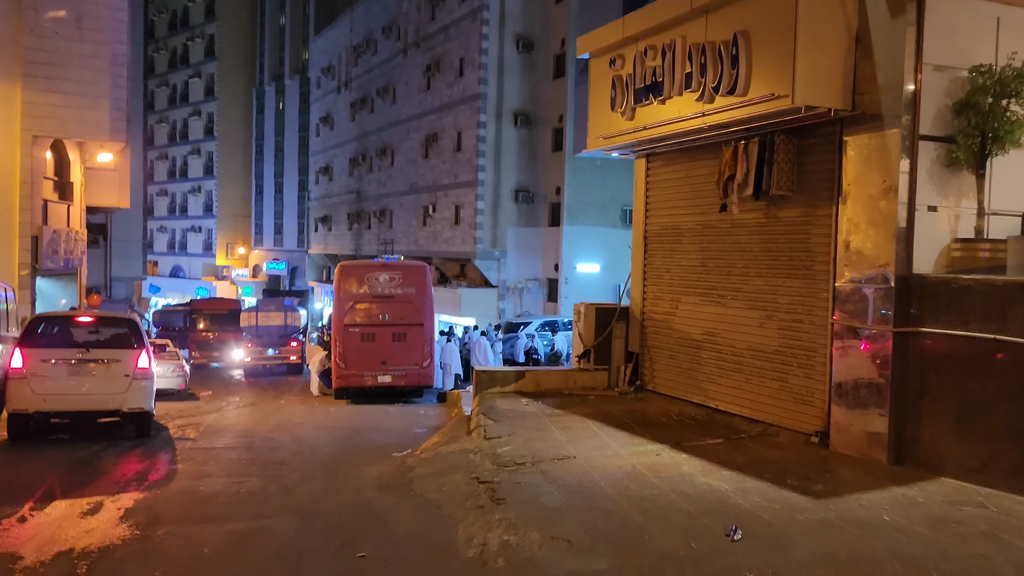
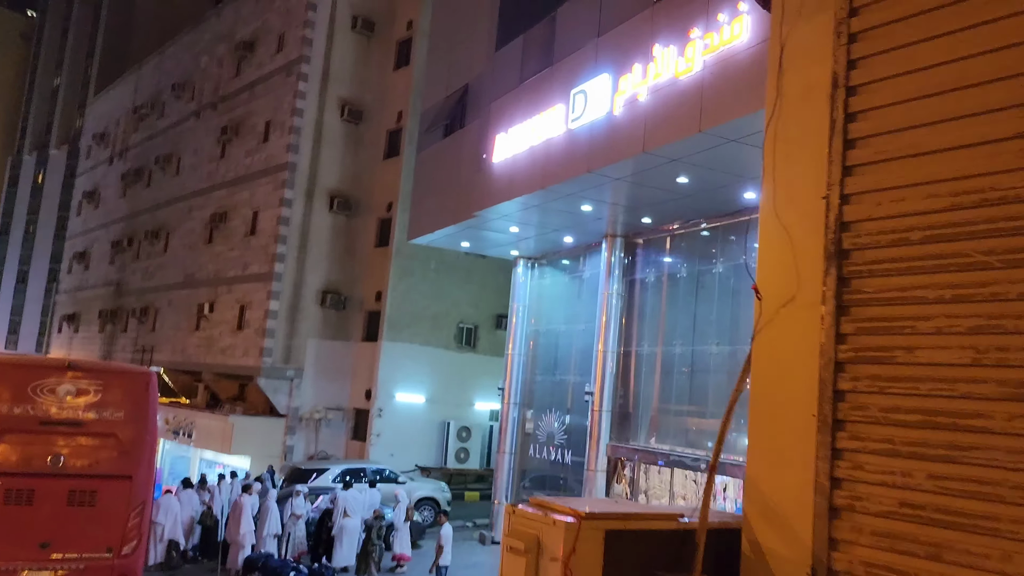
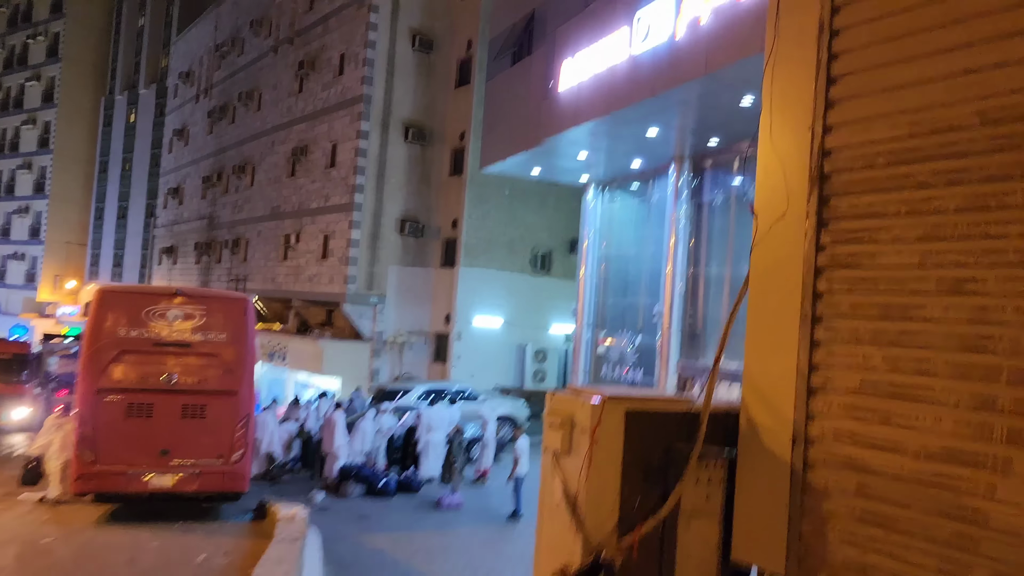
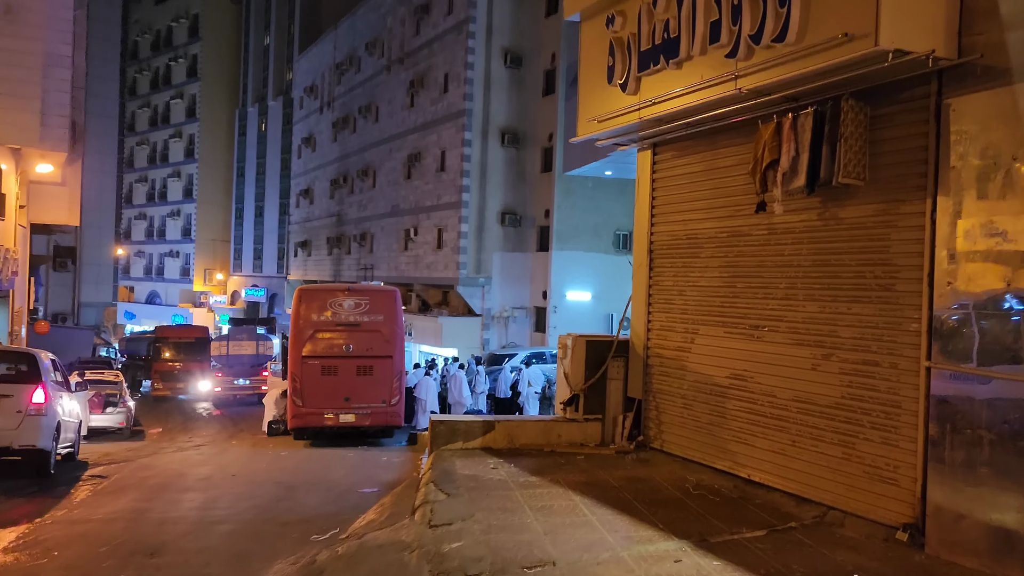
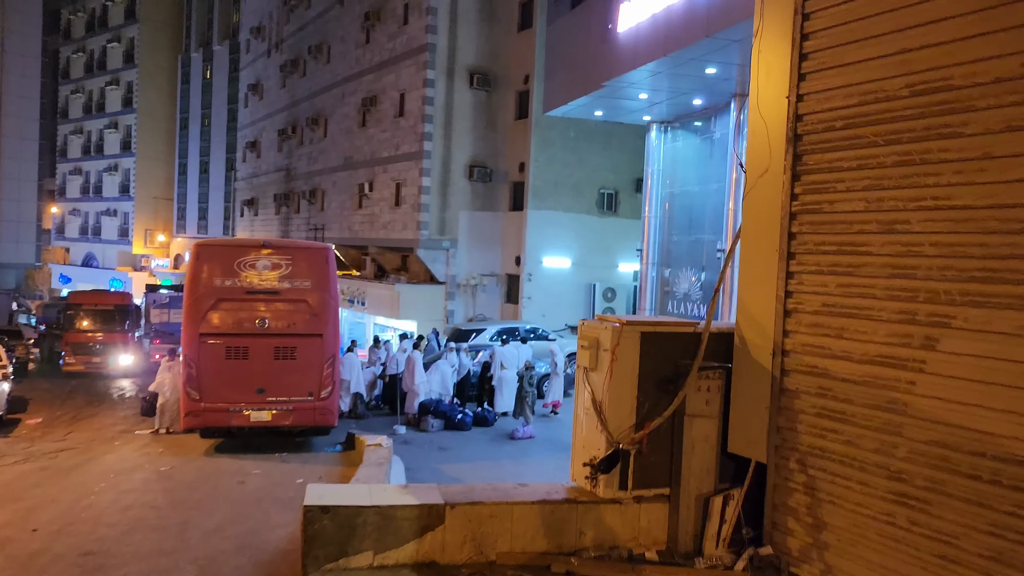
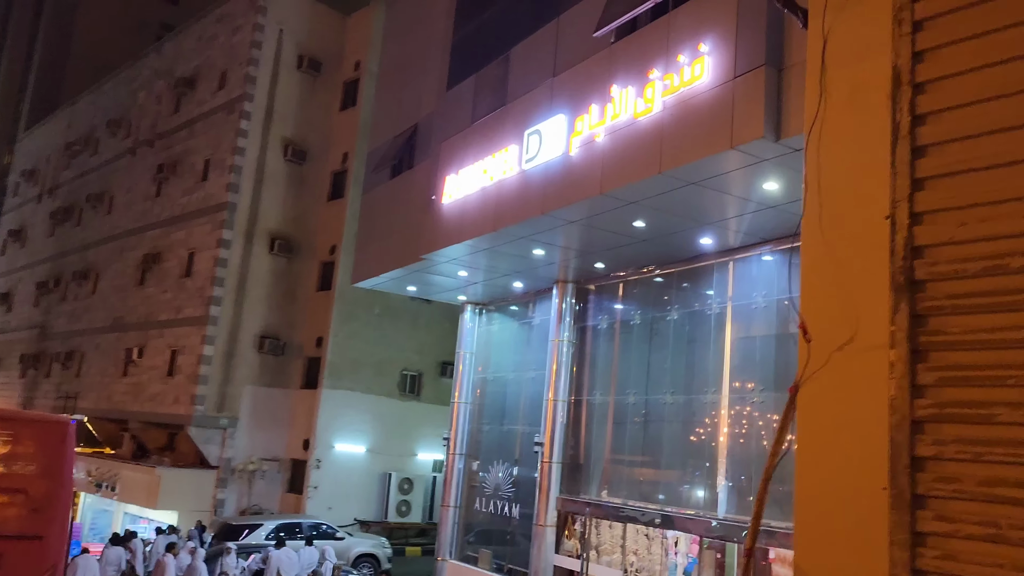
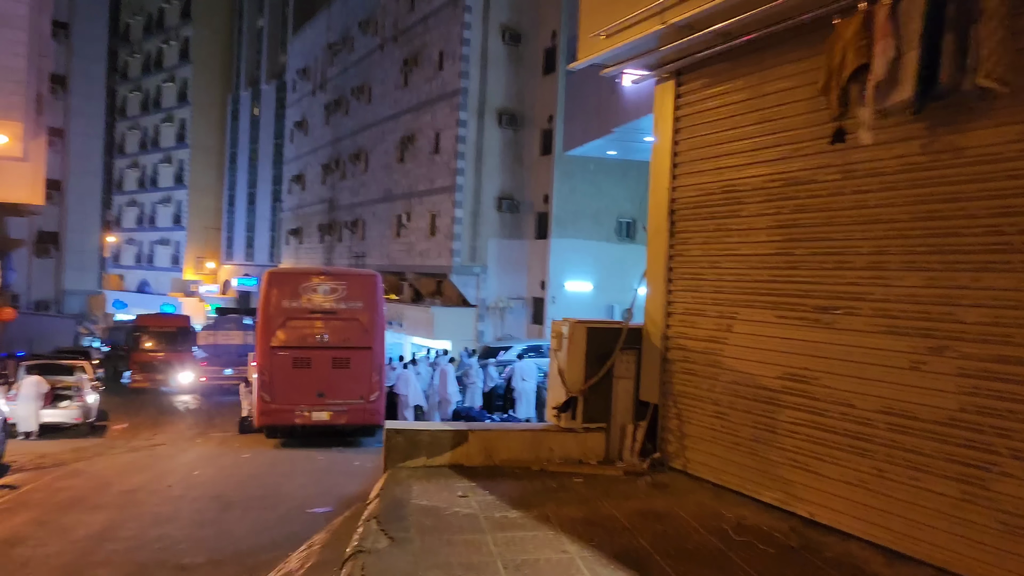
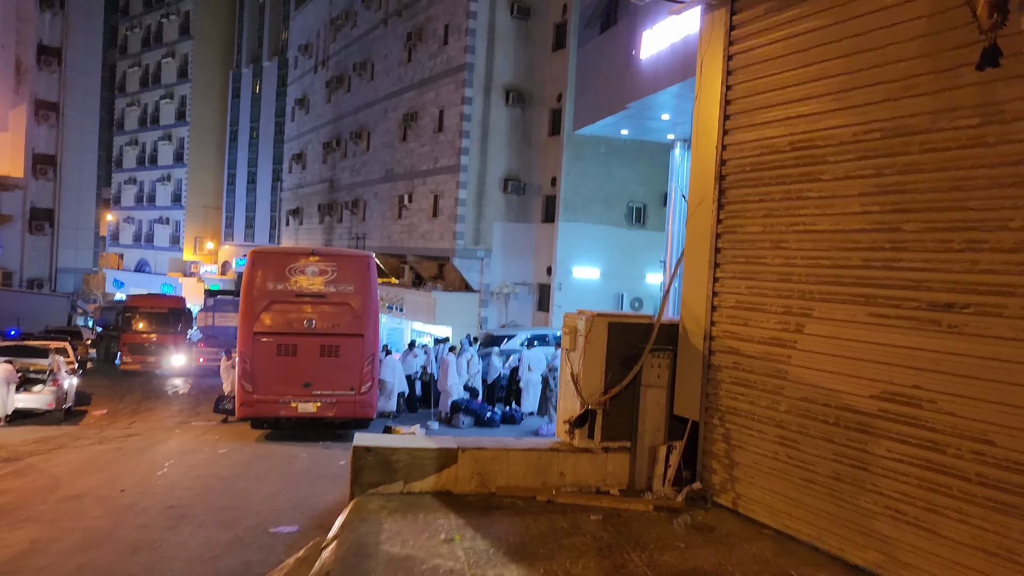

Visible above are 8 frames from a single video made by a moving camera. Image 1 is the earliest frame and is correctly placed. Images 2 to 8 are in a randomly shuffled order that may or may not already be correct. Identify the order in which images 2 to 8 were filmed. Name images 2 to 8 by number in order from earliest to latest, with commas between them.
4, 7, 8, 5, 3, 2, 6
